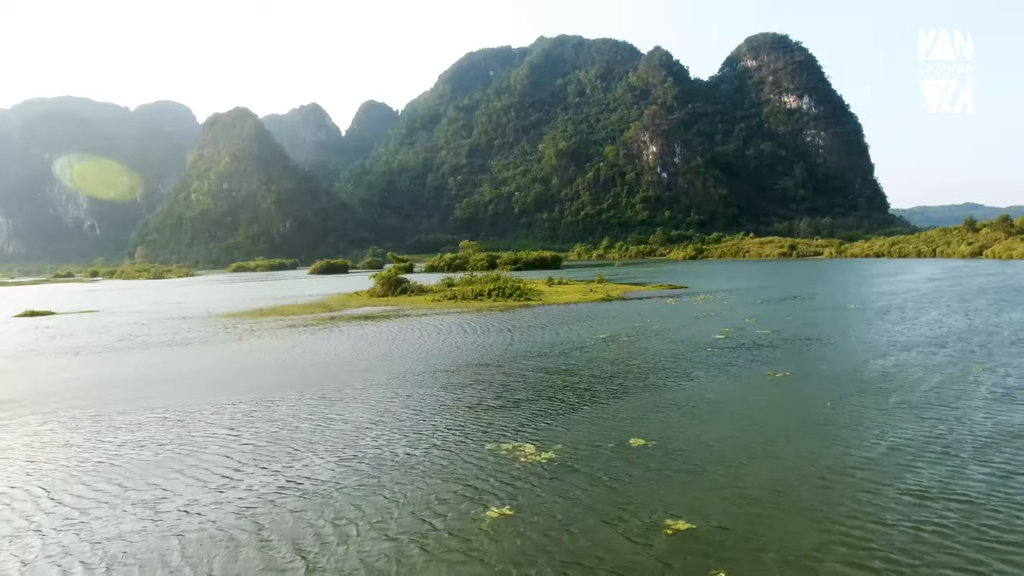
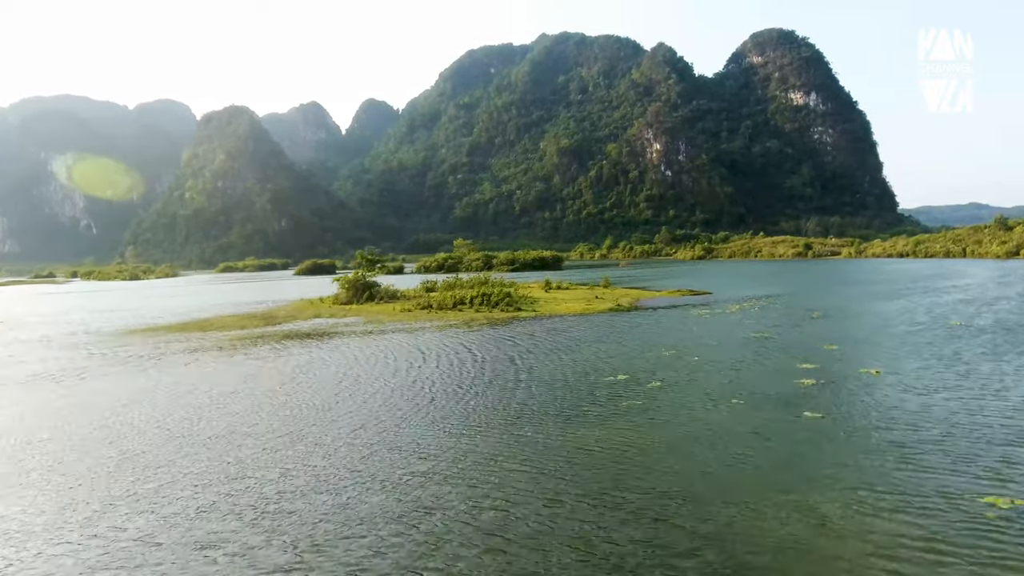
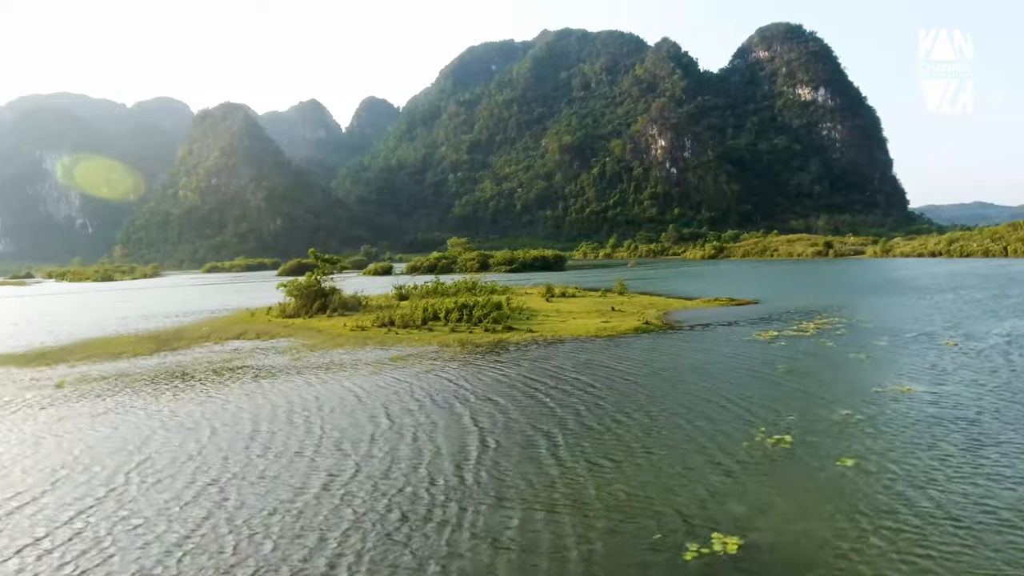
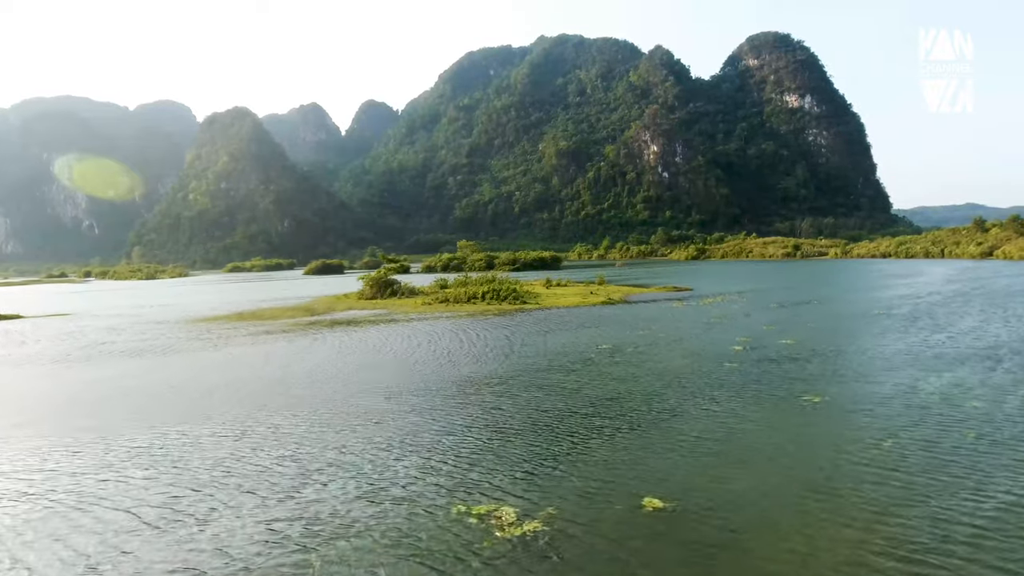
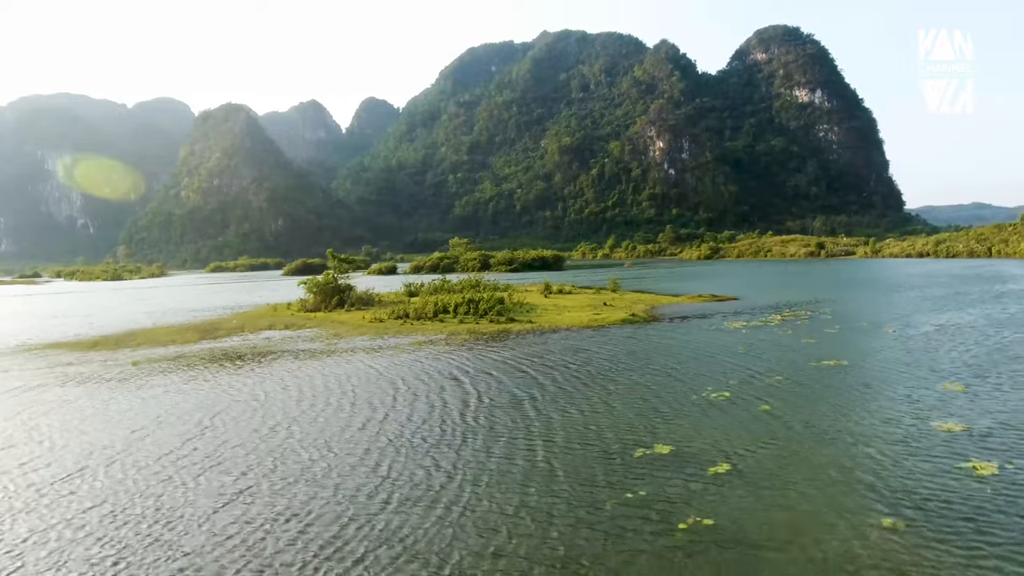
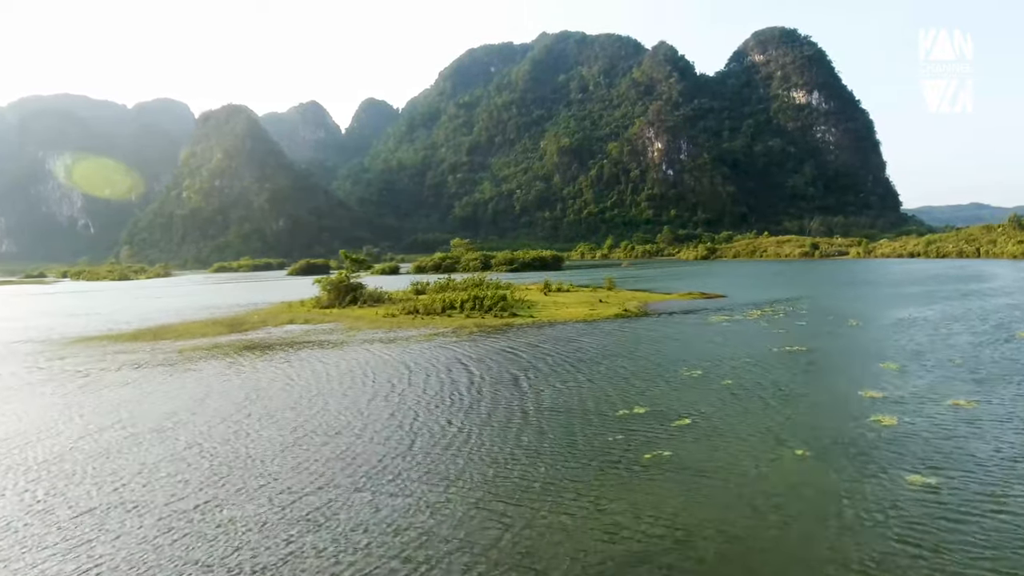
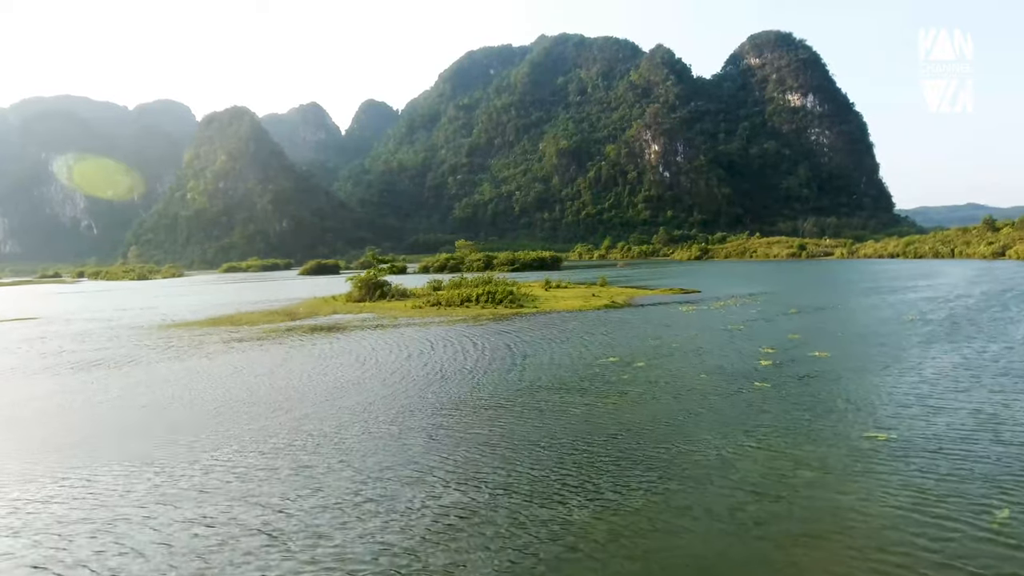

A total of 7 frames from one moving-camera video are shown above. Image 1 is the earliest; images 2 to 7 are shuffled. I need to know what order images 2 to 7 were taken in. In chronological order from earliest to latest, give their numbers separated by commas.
4, 7, 2, 6, 5, 3
